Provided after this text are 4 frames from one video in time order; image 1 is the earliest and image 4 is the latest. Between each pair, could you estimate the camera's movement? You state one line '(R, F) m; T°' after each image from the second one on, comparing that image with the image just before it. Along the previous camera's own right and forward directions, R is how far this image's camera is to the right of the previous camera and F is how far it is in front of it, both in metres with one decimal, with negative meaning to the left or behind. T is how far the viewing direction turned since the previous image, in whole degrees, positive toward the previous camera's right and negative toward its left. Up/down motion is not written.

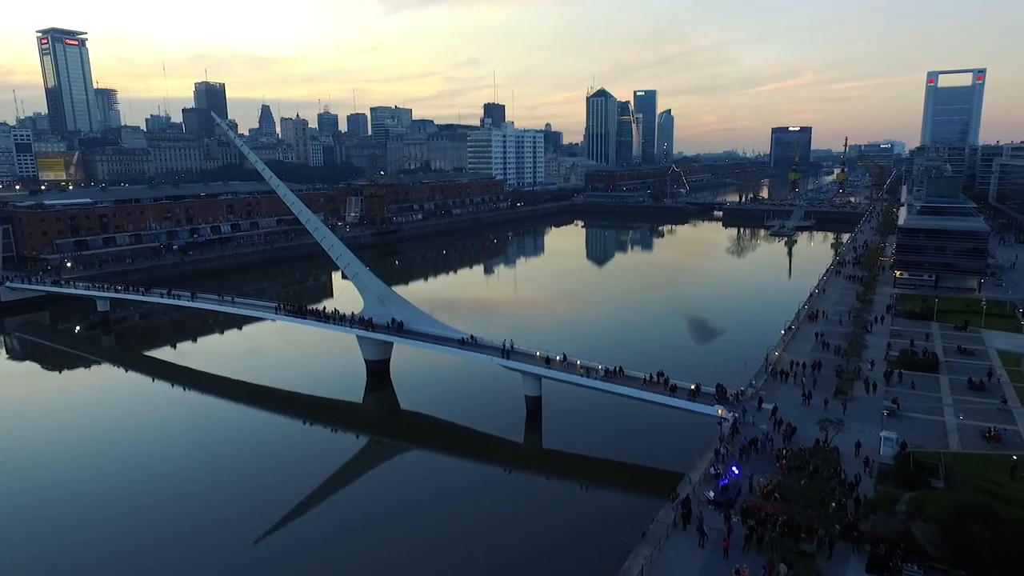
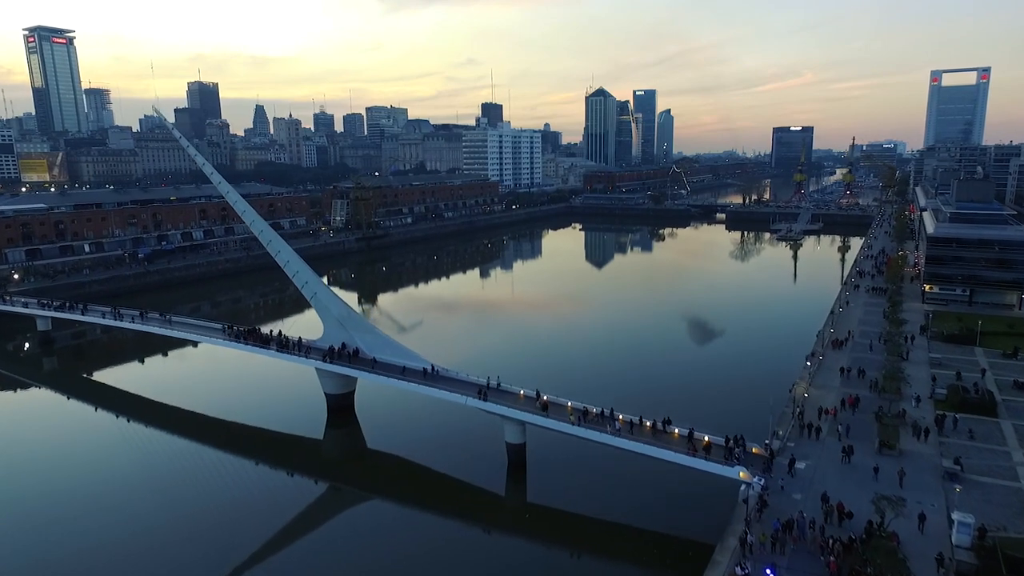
(+0.4, +2.4) m; 0°
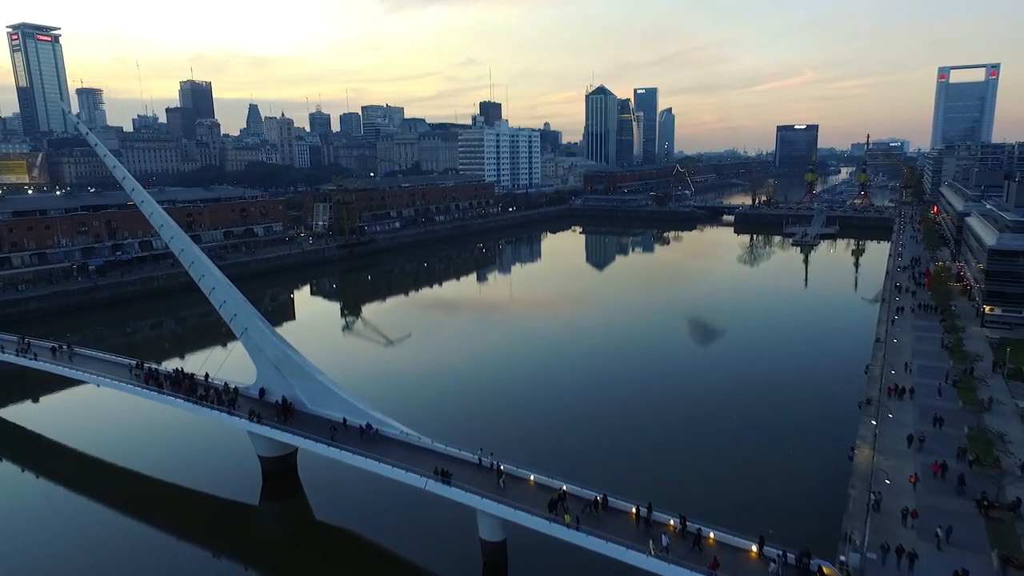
(+0.4, +3.3) m; 0°
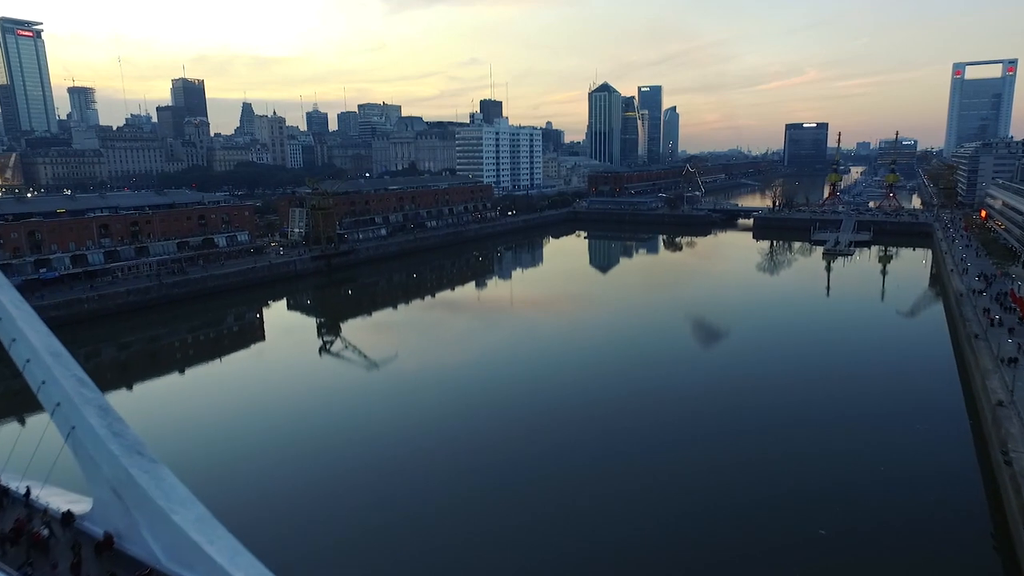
(+0.2, +4.7) m; 0°
